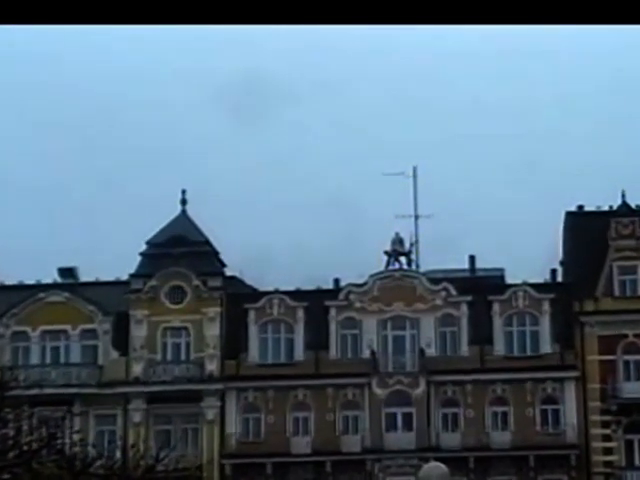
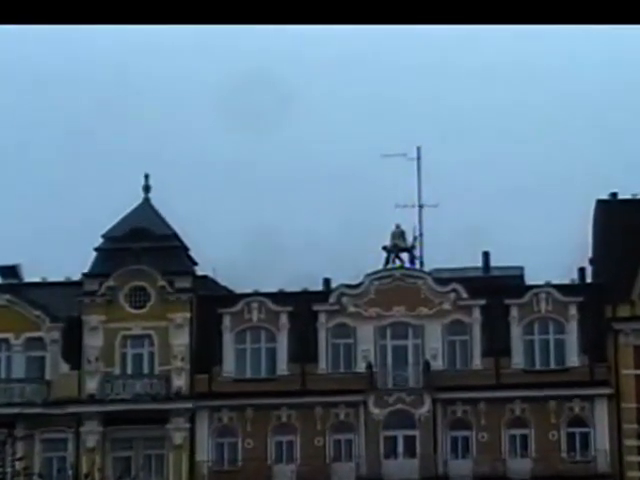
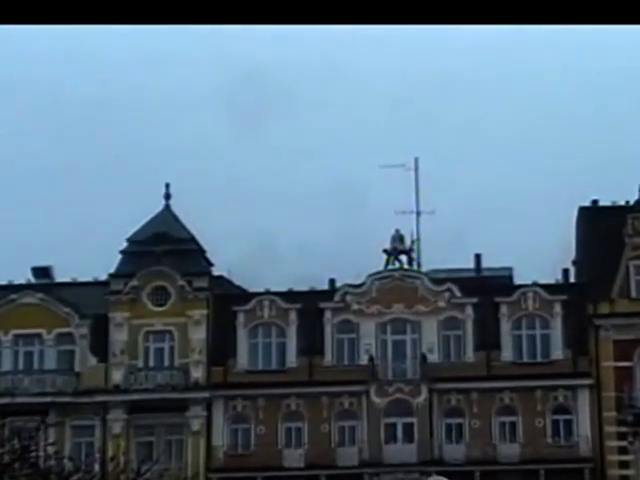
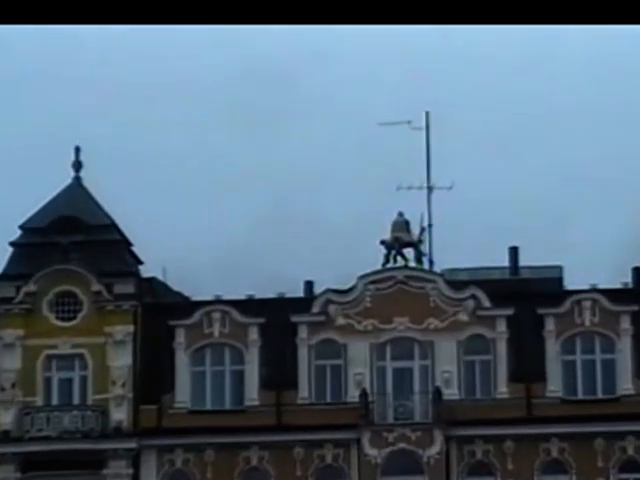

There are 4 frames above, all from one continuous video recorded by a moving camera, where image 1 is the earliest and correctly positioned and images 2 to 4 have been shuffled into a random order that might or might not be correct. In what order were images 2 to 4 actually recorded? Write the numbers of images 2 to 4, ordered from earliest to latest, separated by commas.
3, 2, 4
